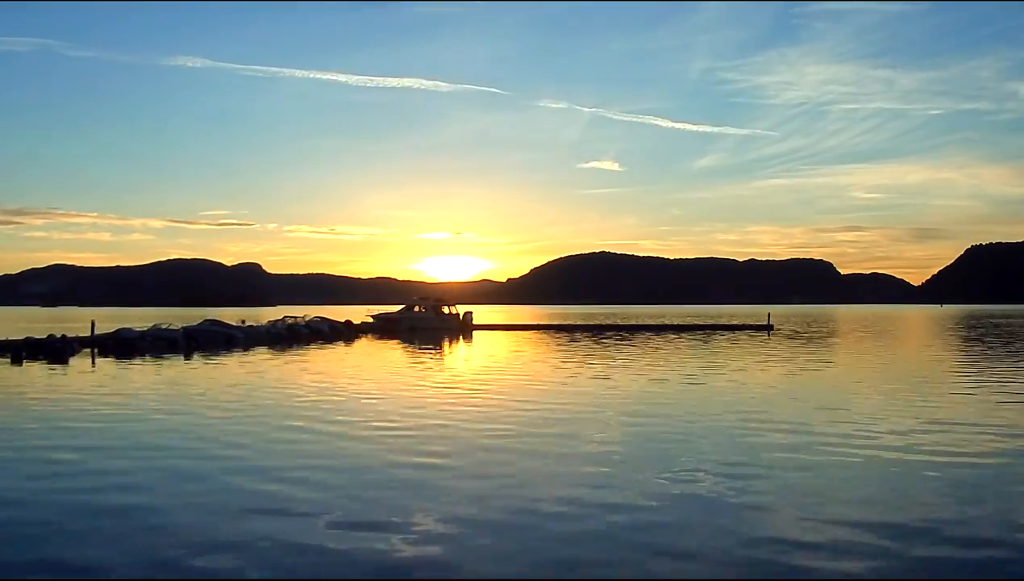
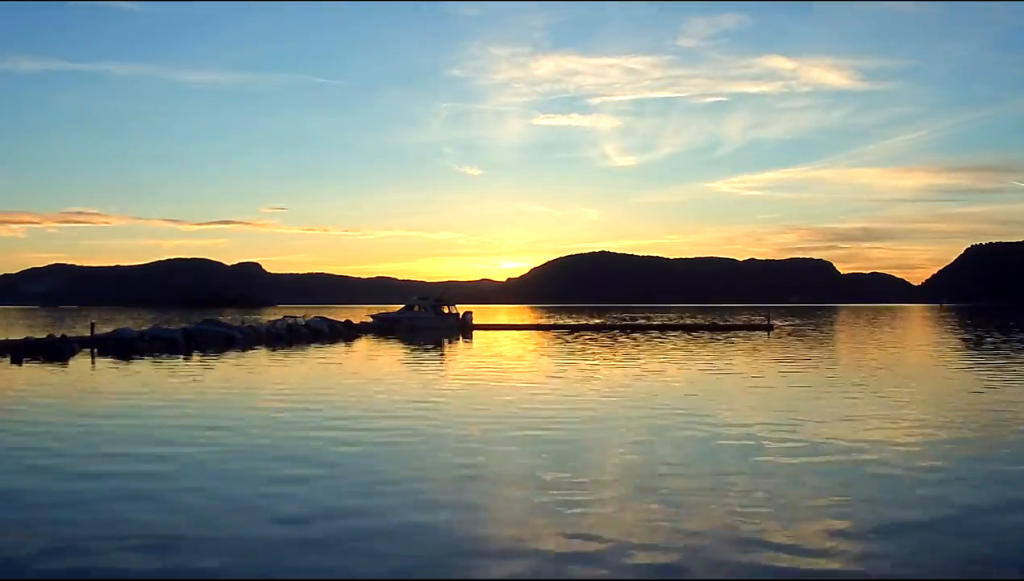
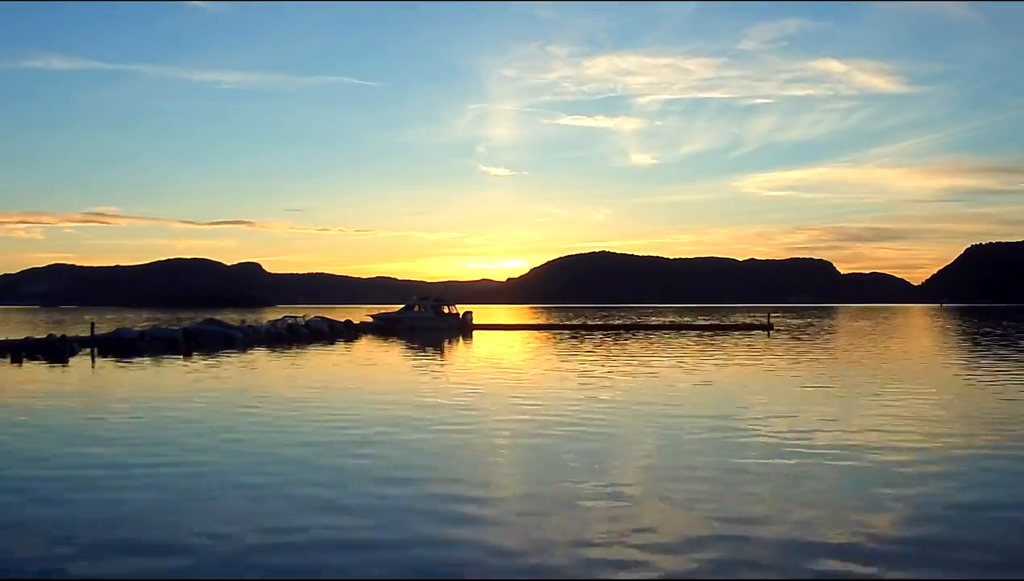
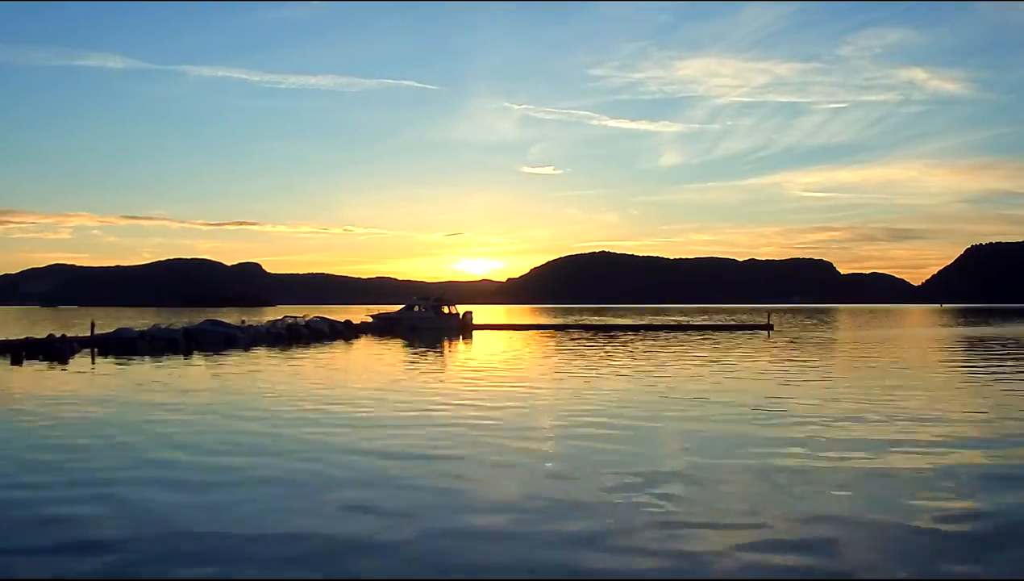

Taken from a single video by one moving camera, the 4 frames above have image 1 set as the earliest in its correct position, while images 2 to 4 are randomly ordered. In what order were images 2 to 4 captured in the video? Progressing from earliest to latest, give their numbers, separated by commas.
4, 3, 2
